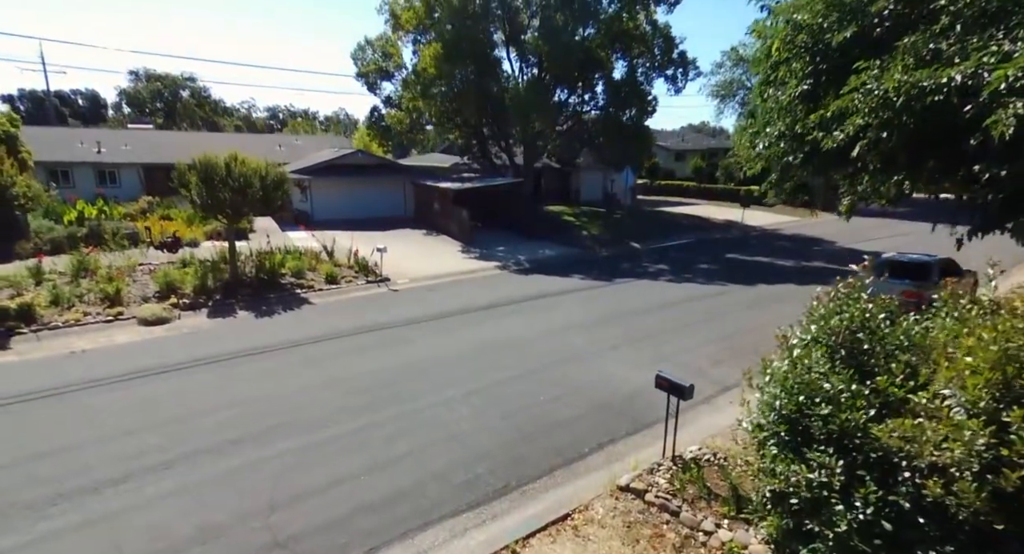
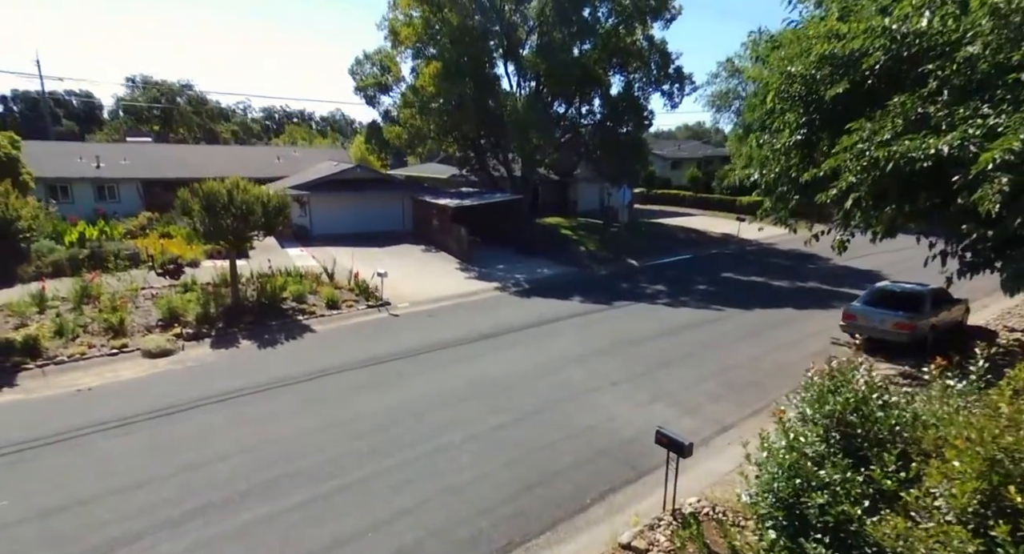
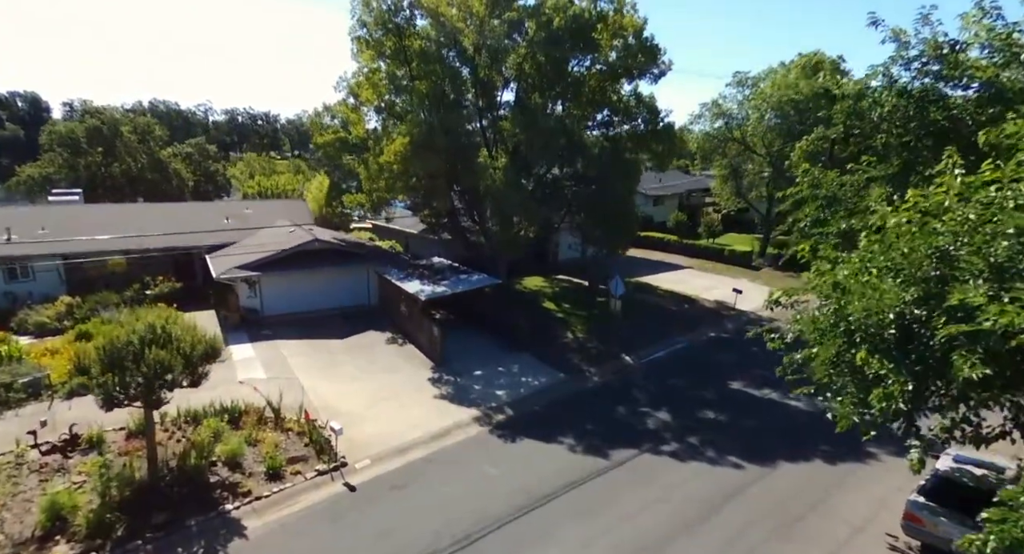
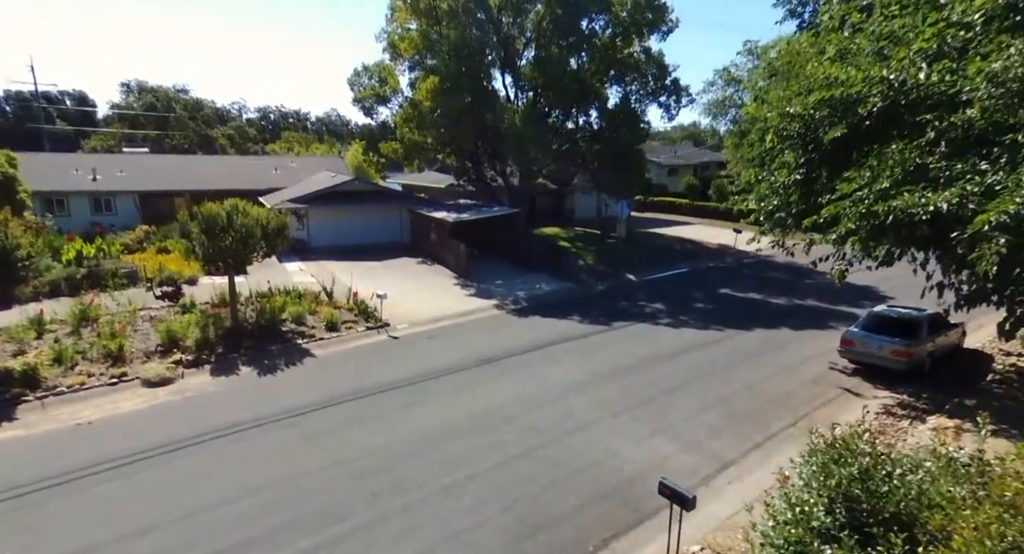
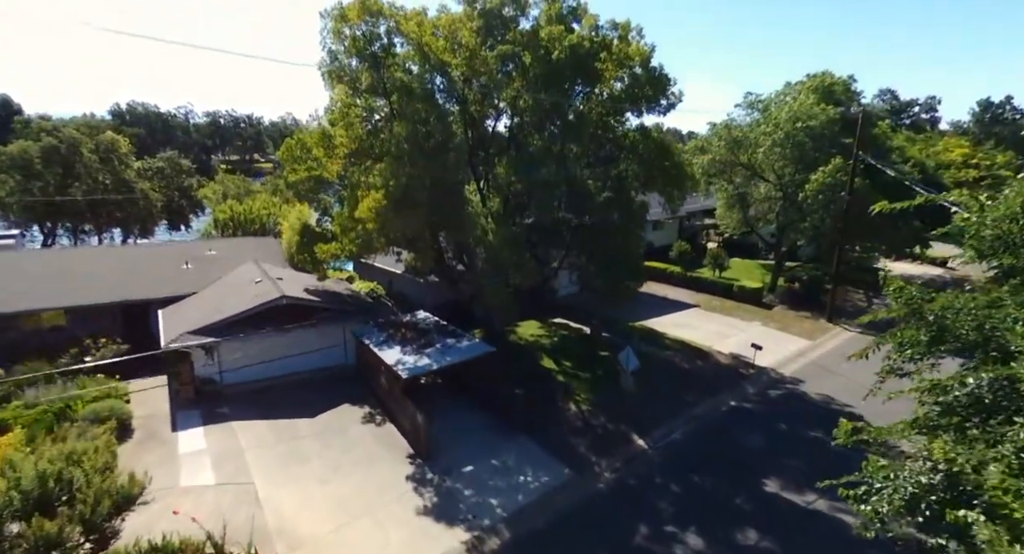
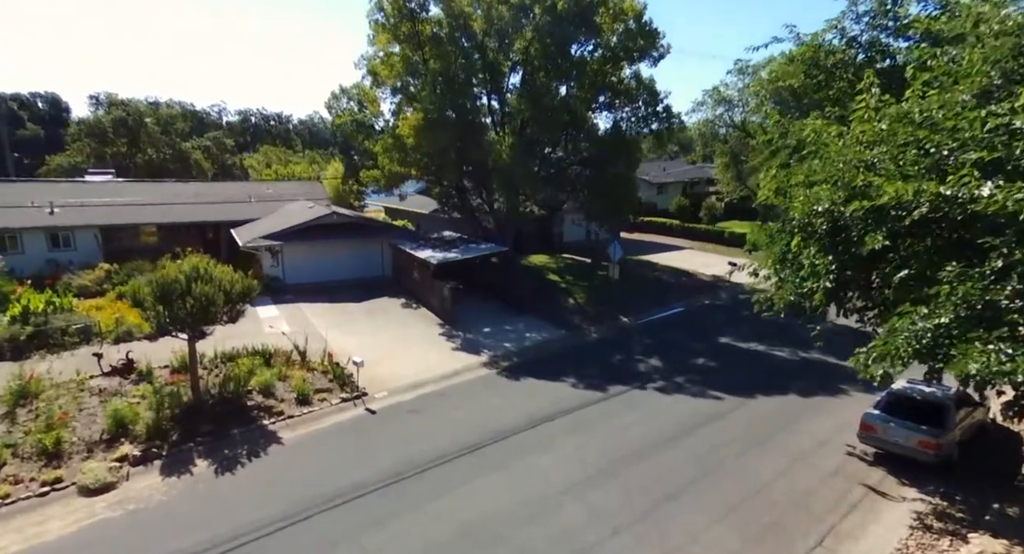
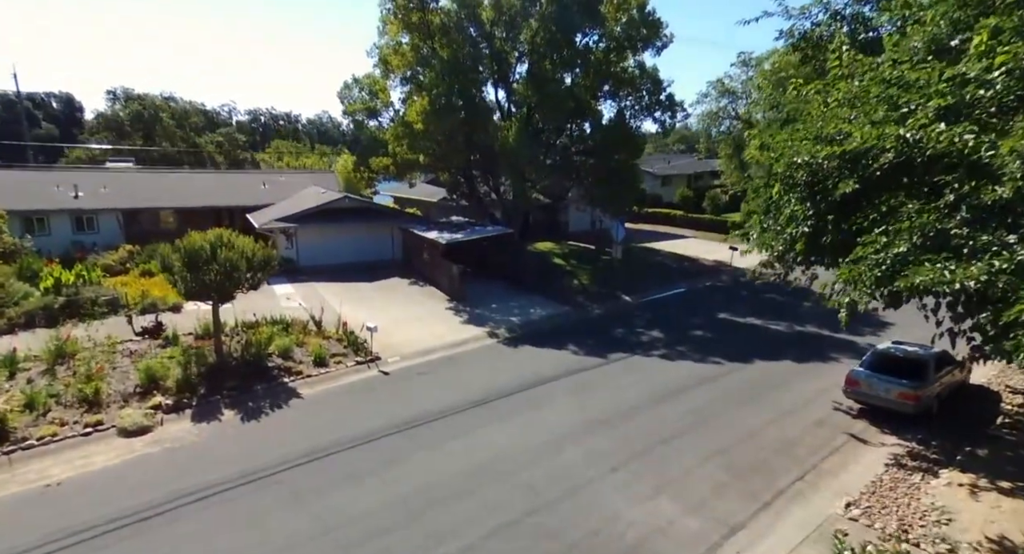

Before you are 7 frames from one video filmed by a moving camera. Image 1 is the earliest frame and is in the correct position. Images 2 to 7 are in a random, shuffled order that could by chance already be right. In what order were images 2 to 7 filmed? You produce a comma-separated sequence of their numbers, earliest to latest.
2, 4, 7, 6, 3, 5
